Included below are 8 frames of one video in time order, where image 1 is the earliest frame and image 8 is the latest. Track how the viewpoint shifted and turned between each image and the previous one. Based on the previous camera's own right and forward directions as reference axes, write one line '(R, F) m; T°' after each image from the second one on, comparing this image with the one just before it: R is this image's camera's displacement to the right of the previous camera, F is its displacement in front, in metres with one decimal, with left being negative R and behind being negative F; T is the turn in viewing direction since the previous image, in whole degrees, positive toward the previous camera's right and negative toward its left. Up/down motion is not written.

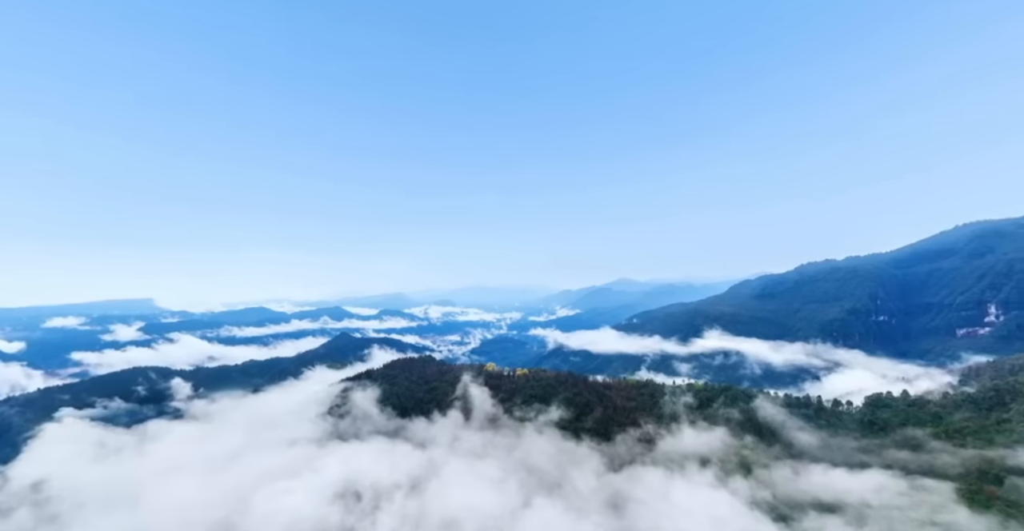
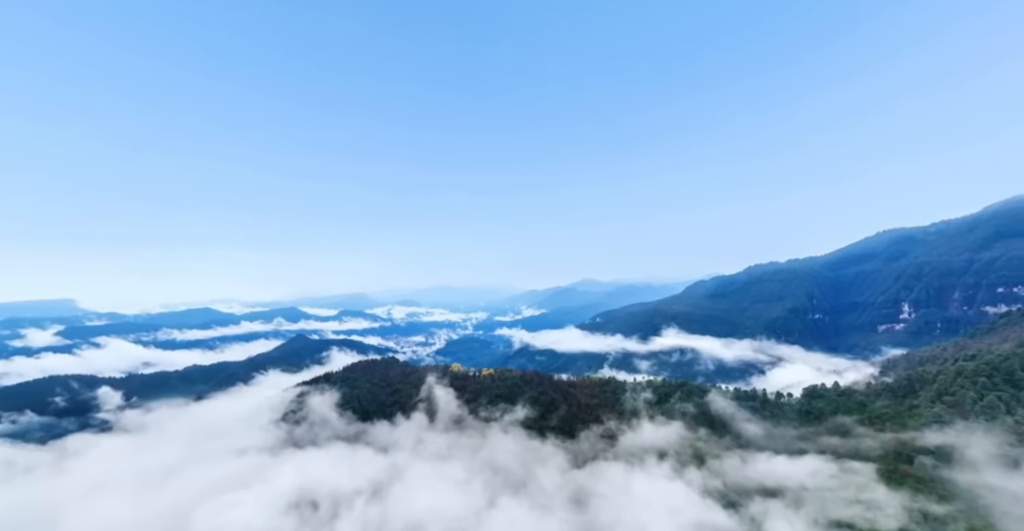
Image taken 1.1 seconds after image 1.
(+0.3, -3.2) m; +4°
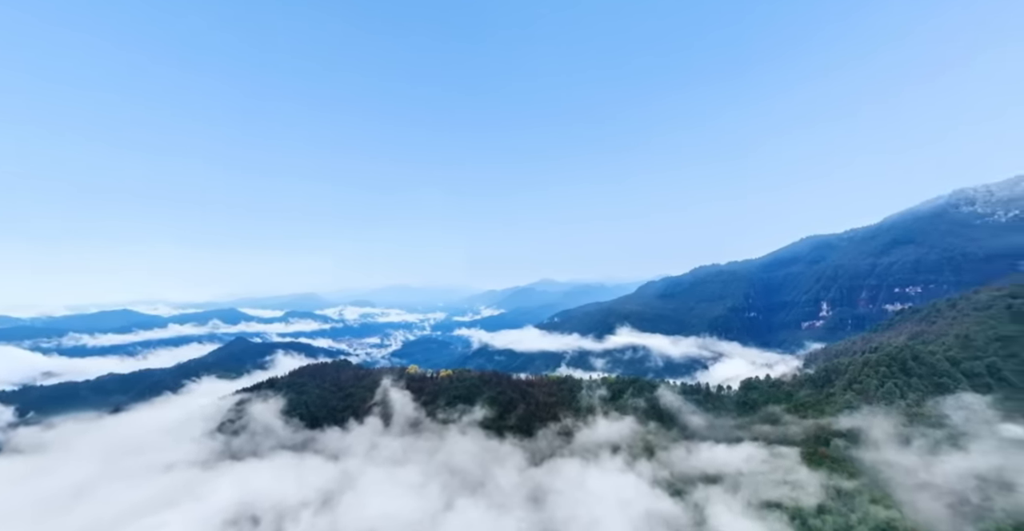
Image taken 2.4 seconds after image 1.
(+0.2, -3.3) m; +5°
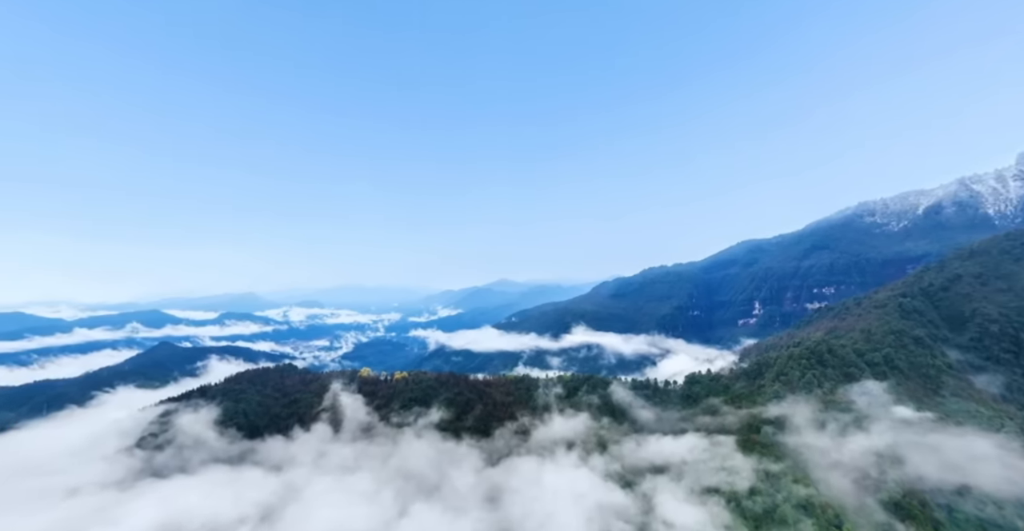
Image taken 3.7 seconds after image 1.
(+0.2, -2.7) m; +5°
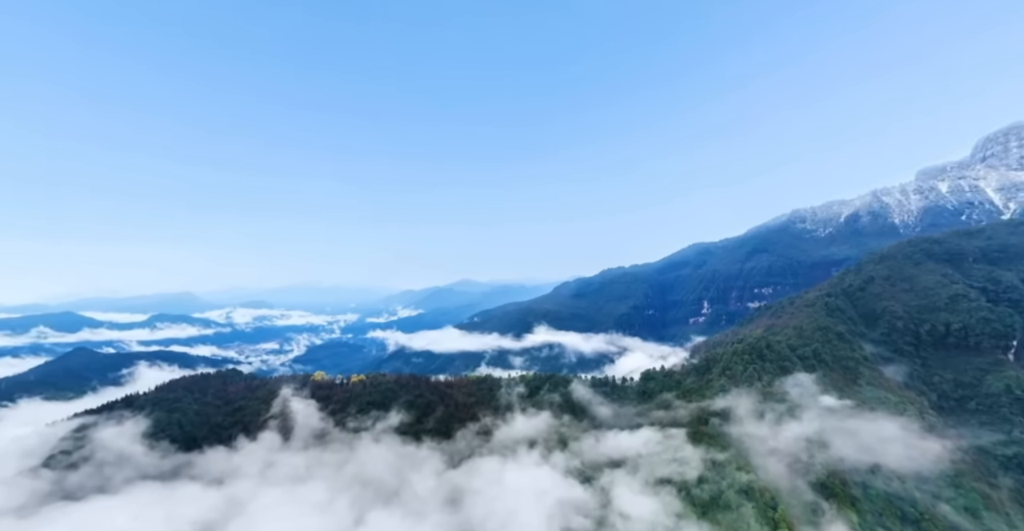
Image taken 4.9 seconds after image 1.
(+0.2, -2.0) m; +5°
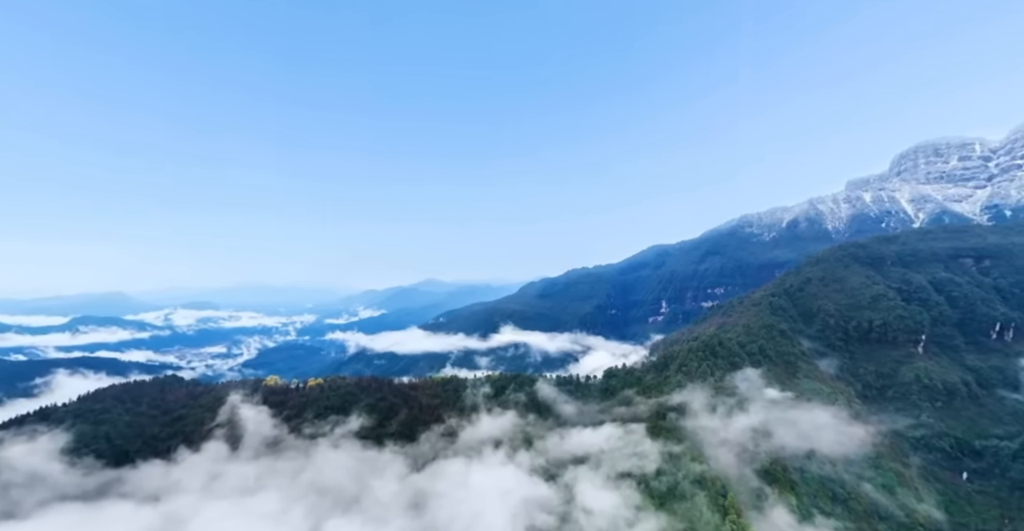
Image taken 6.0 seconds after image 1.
(+0.2, -1.6) m; +4°
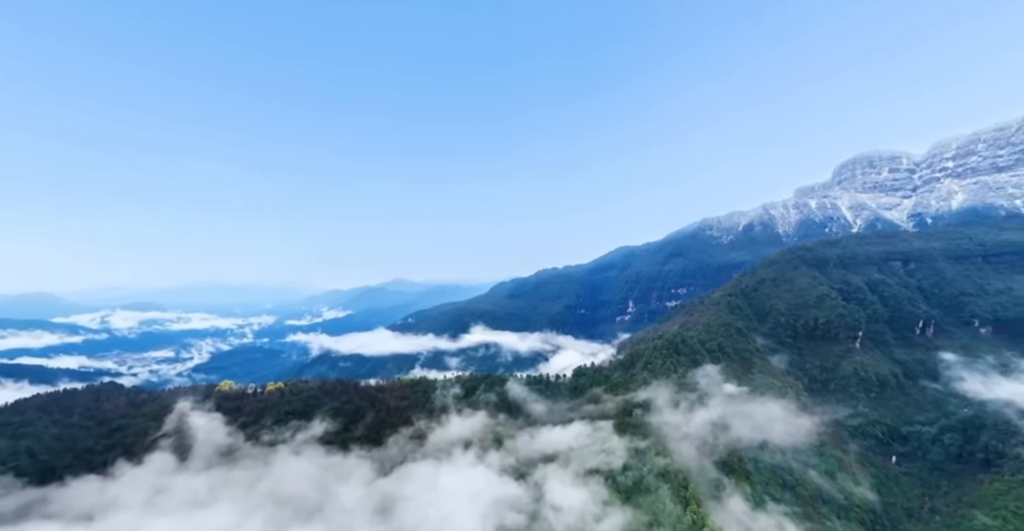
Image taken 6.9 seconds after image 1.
(+0.1, -1.2) m; +3°
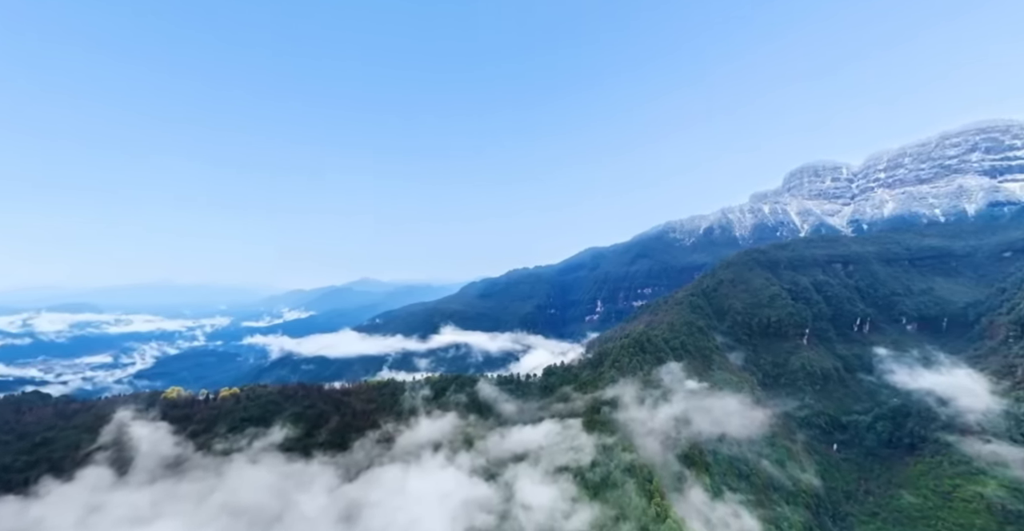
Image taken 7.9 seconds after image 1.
(+0.1, -1.0) m; +3°
